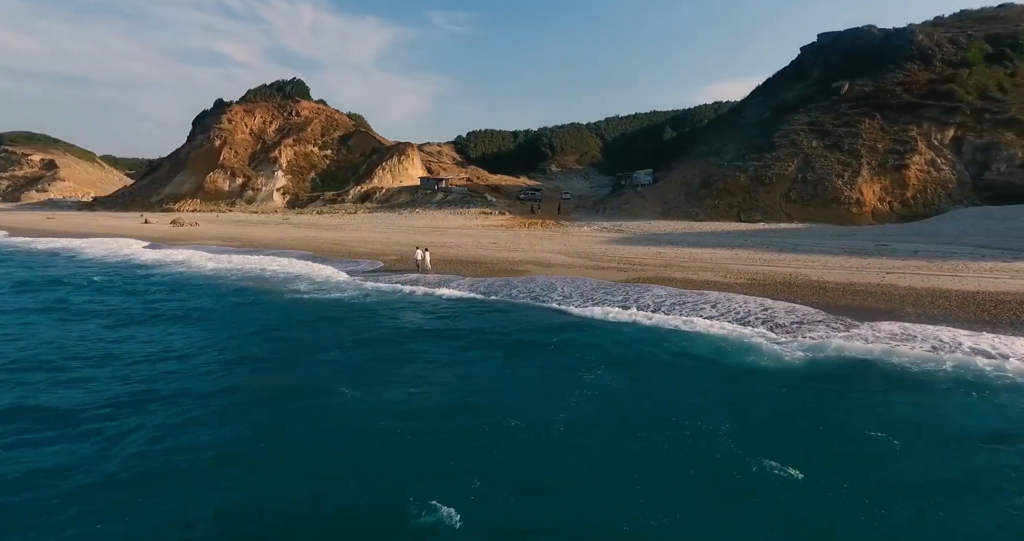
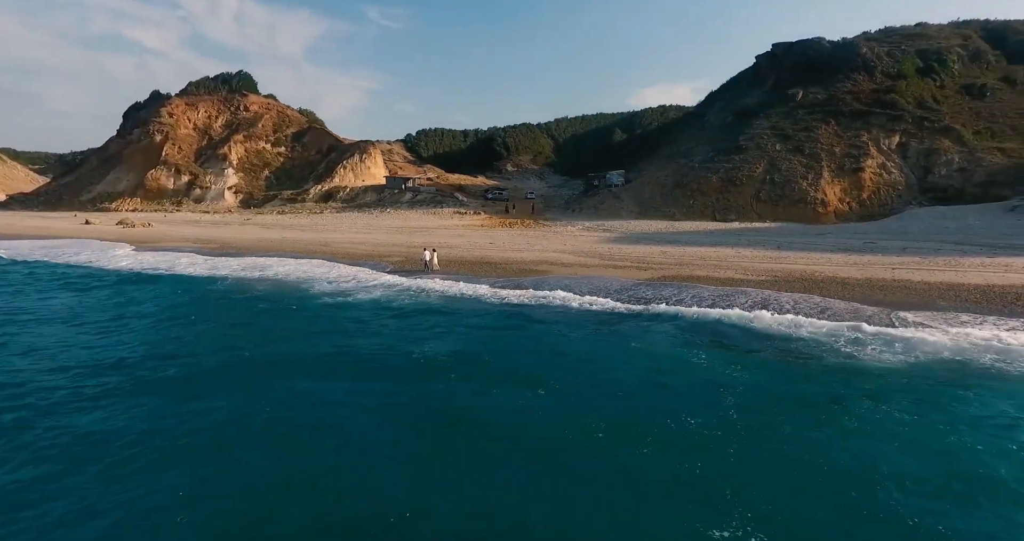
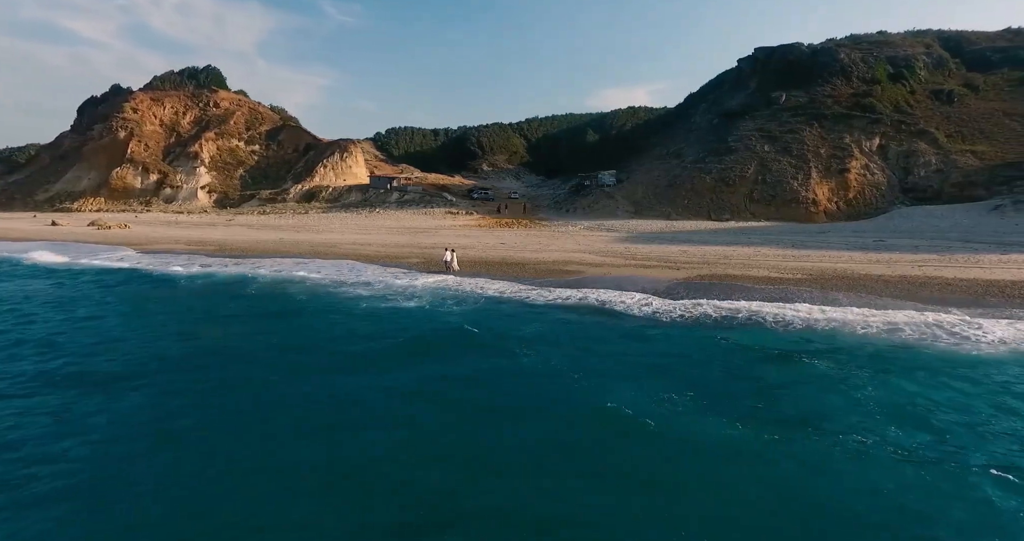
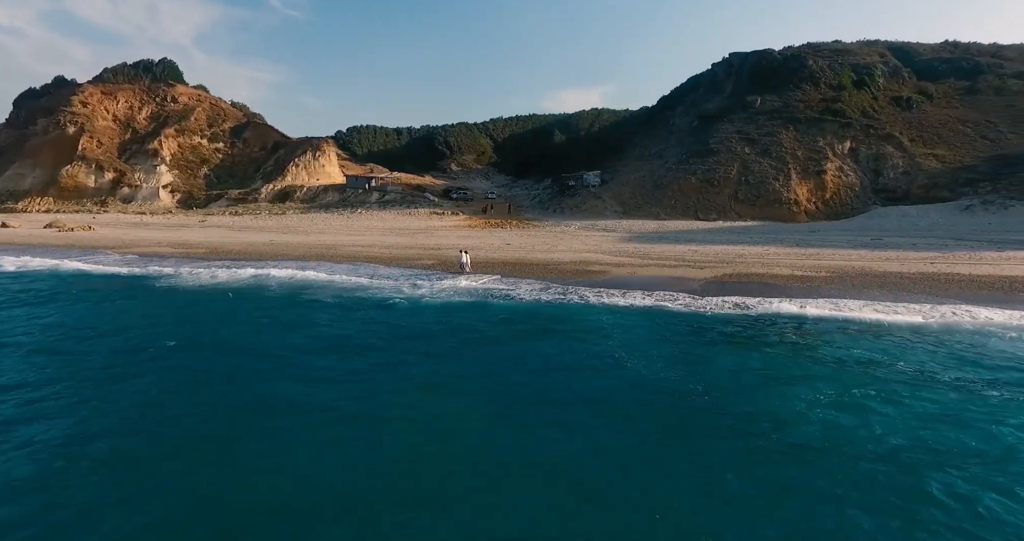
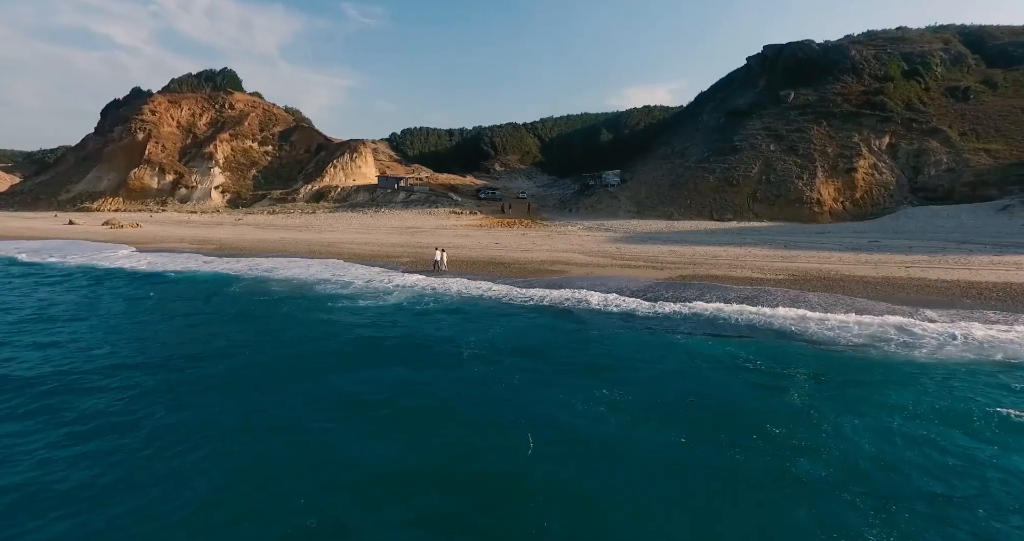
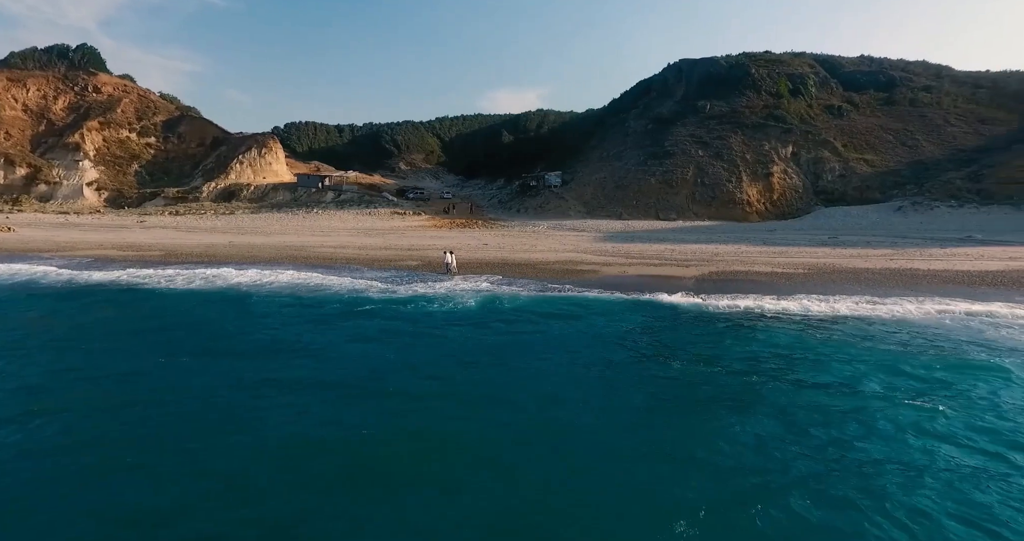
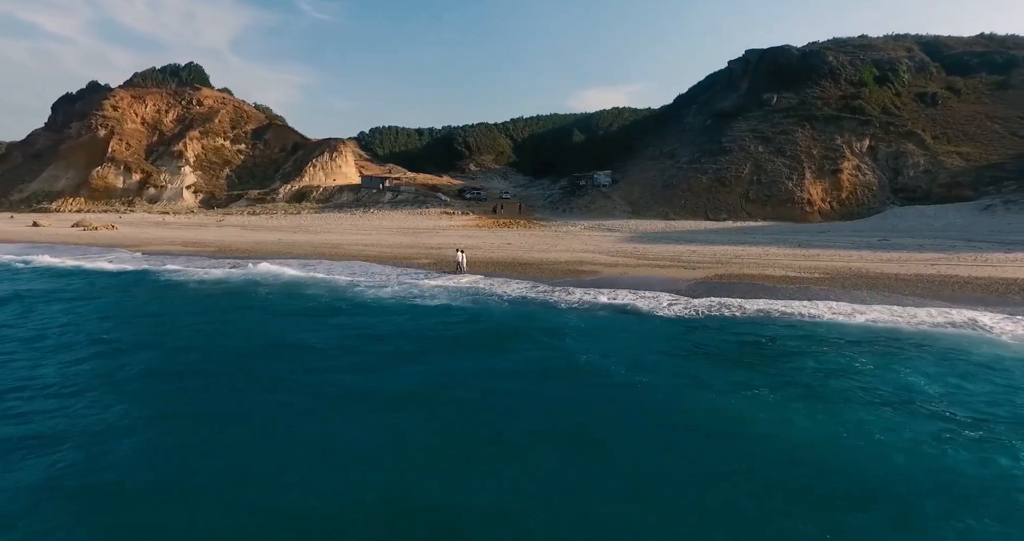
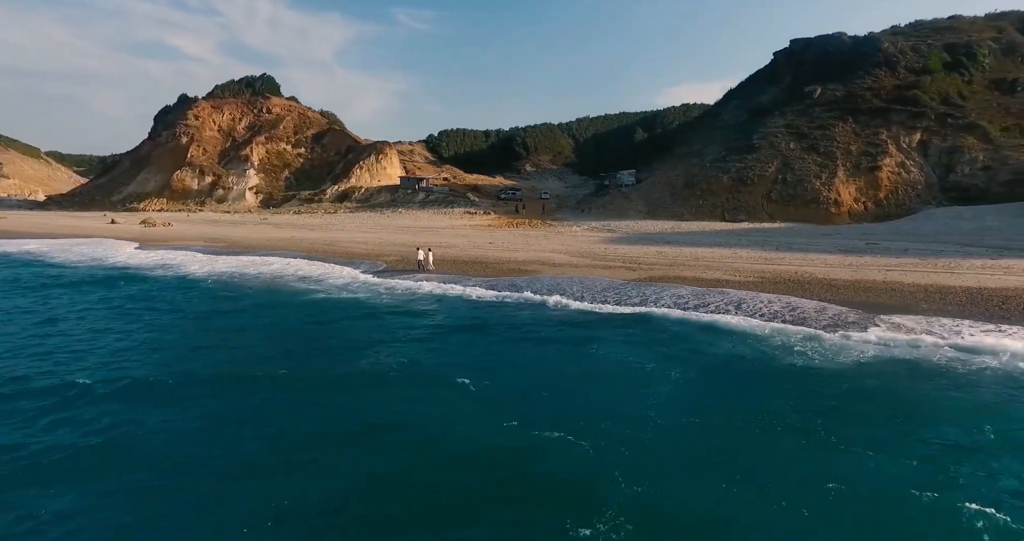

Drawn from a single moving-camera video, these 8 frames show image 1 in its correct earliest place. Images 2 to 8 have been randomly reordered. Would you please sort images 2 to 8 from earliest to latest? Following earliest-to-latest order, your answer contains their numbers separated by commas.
8, 2, 5, 3, 7, 4, 6
